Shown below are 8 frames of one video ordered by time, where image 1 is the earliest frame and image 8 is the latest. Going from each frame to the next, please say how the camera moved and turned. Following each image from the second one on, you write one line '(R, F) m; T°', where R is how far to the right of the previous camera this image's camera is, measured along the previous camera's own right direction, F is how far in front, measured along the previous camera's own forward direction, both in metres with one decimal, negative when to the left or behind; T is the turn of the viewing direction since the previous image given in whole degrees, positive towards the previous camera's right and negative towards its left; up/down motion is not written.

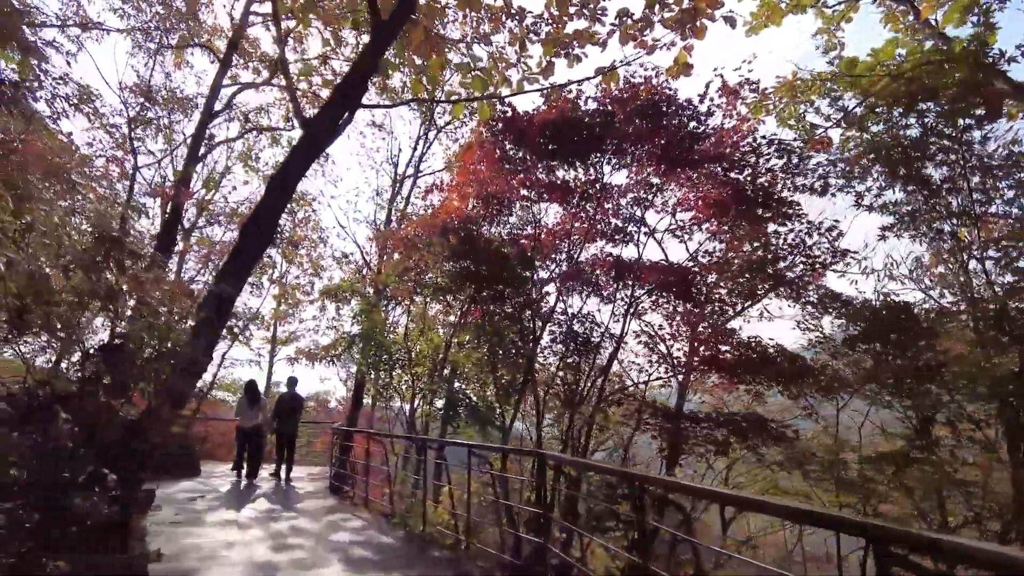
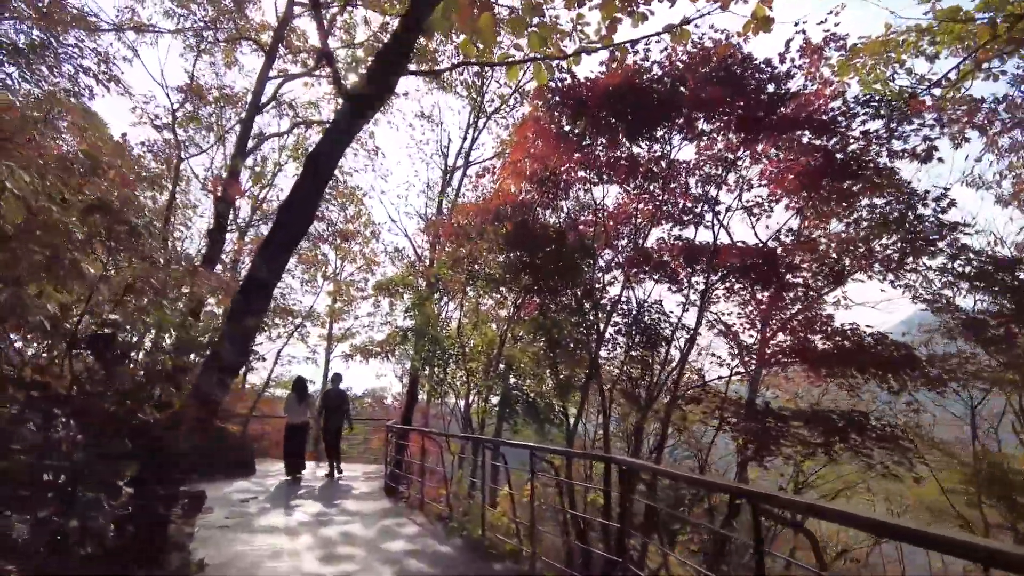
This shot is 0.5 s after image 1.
(-0.1, +0.6) m; -5°
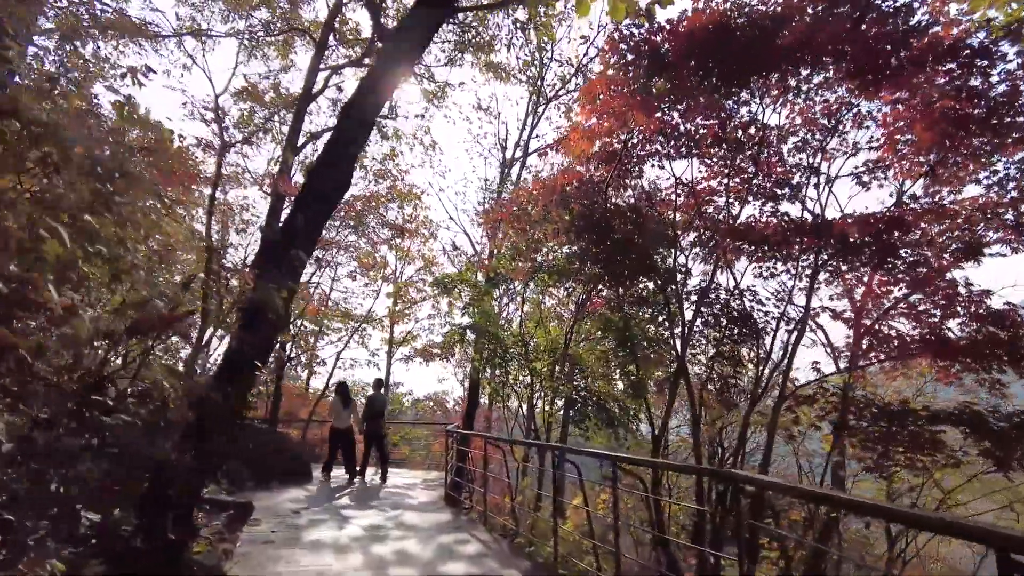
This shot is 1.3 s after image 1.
(-0.1, +0.9) m; -5°
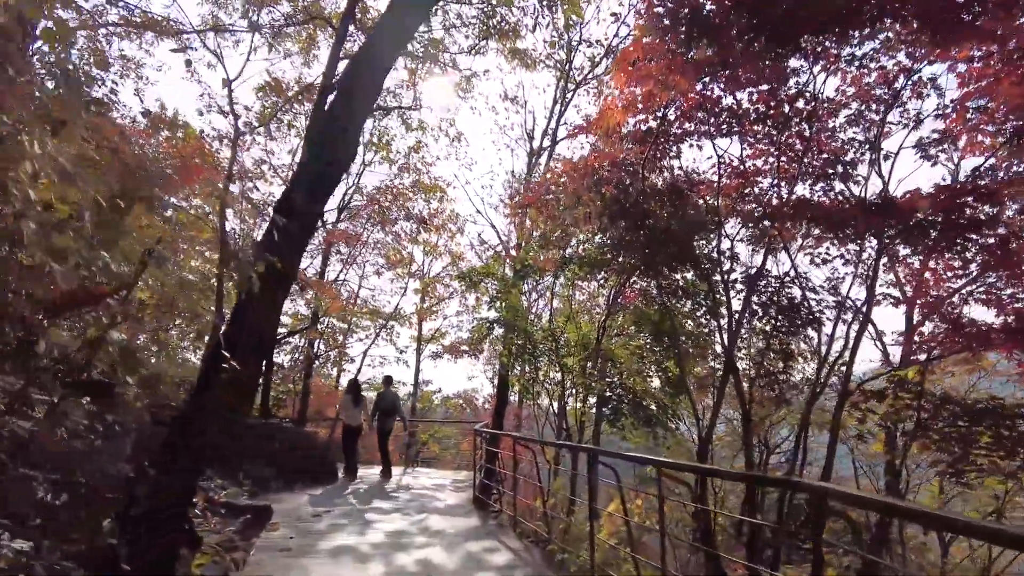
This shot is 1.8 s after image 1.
(0.0, +0.5) m; -3°
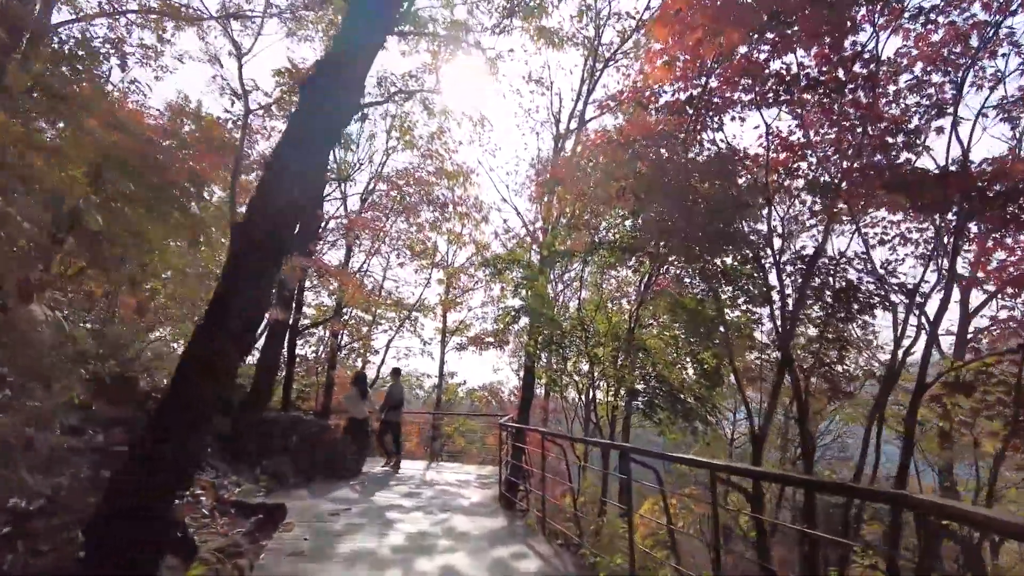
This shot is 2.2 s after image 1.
(0.0, +0.5) m; -2°
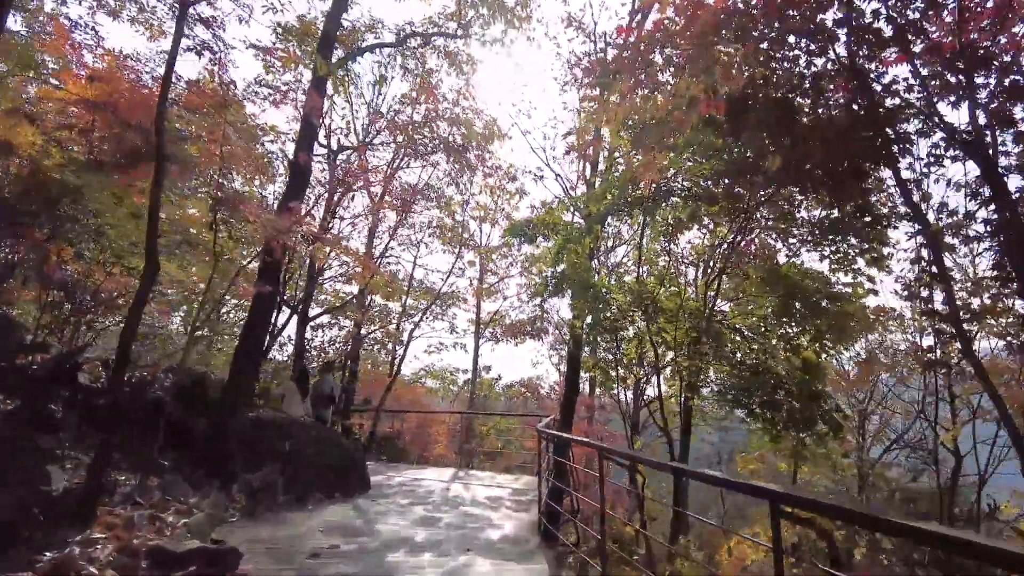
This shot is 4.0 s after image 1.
(0.0, +2.1) m; -3°
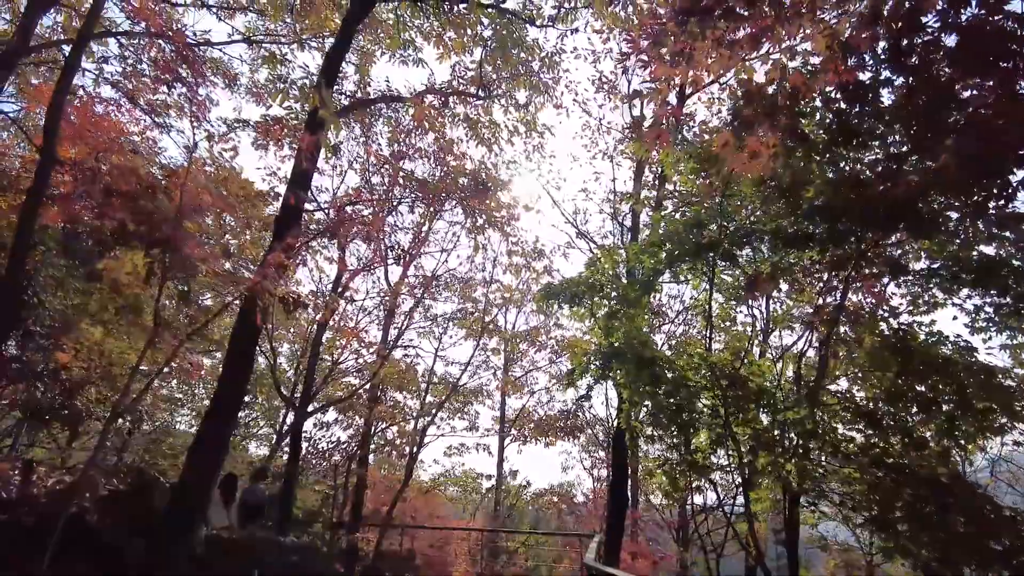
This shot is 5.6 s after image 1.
(-0.1, +1.7) m; -2°
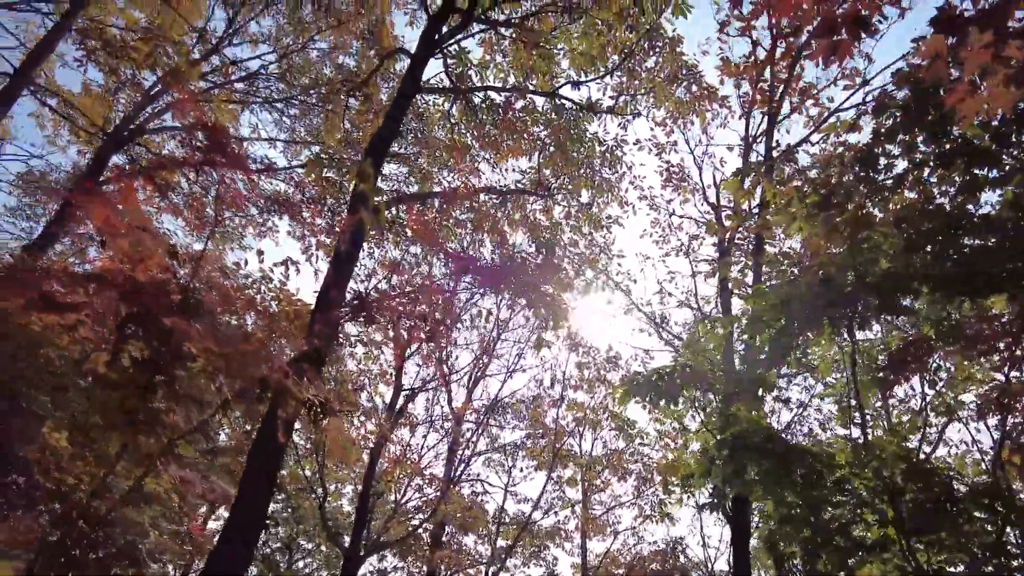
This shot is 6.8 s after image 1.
(-0.1, +1.2) m; -6°
